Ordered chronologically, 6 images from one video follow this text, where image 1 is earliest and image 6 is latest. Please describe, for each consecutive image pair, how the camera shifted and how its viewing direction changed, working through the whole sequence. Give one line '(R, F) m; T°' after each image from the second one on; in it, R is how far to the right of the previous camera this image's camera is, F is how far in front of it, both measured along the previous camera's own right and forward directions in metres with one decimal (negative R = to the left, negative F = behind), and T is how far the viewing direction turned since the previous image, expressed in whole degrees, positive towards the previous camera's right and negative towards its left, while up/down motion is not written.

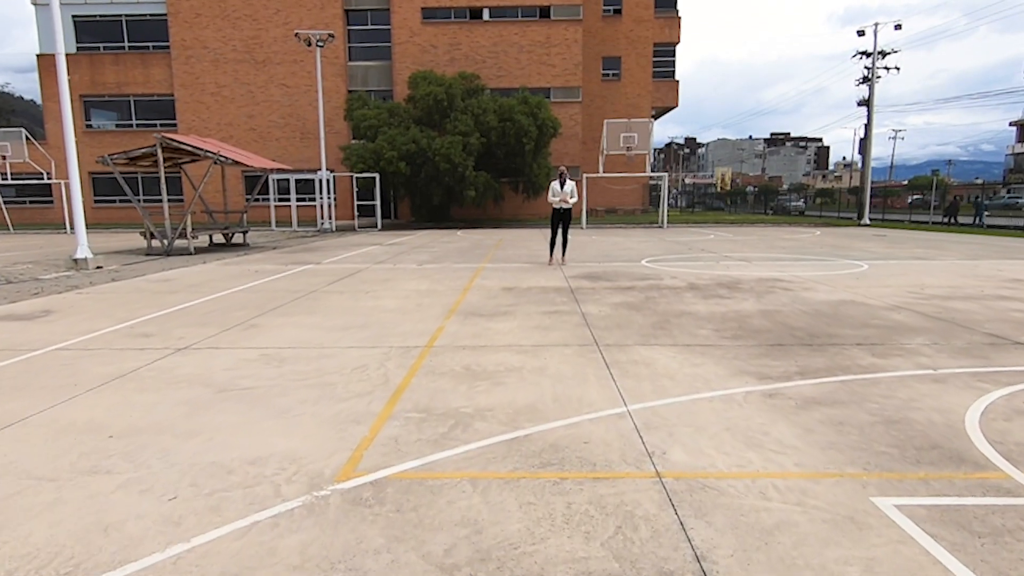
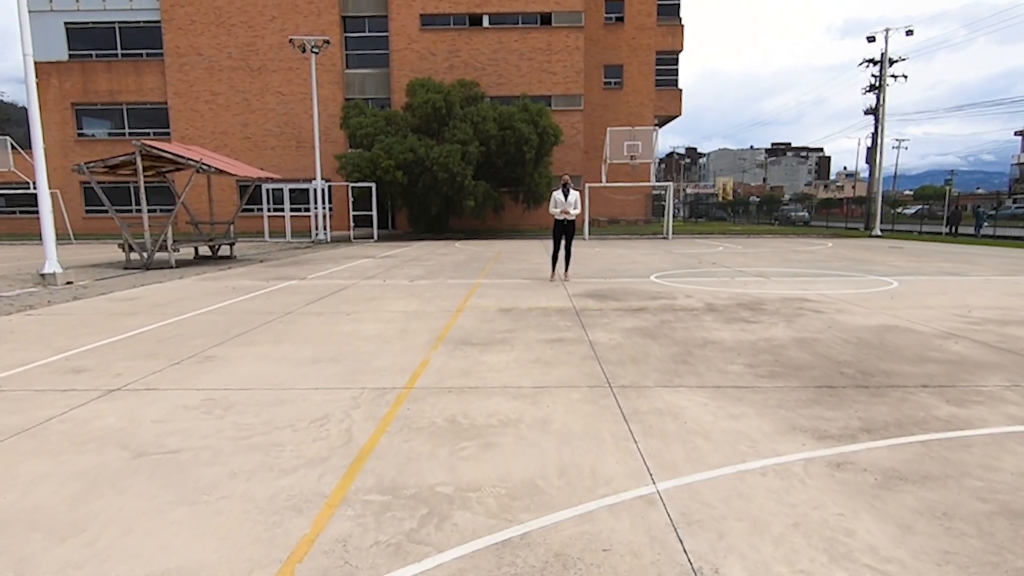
(0.0, +0.9) m; 0°
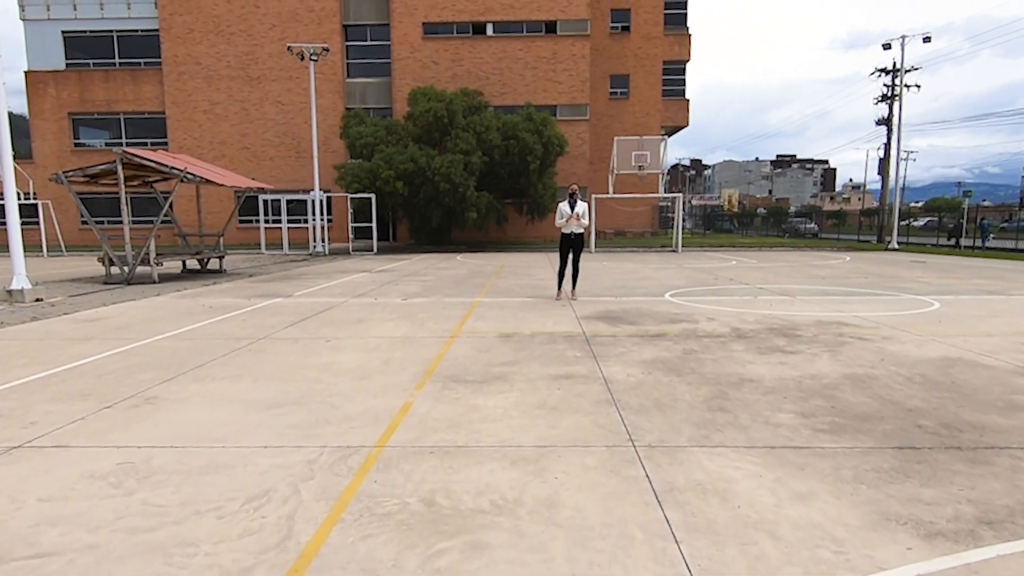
(0.0, +0.9) m; 0°
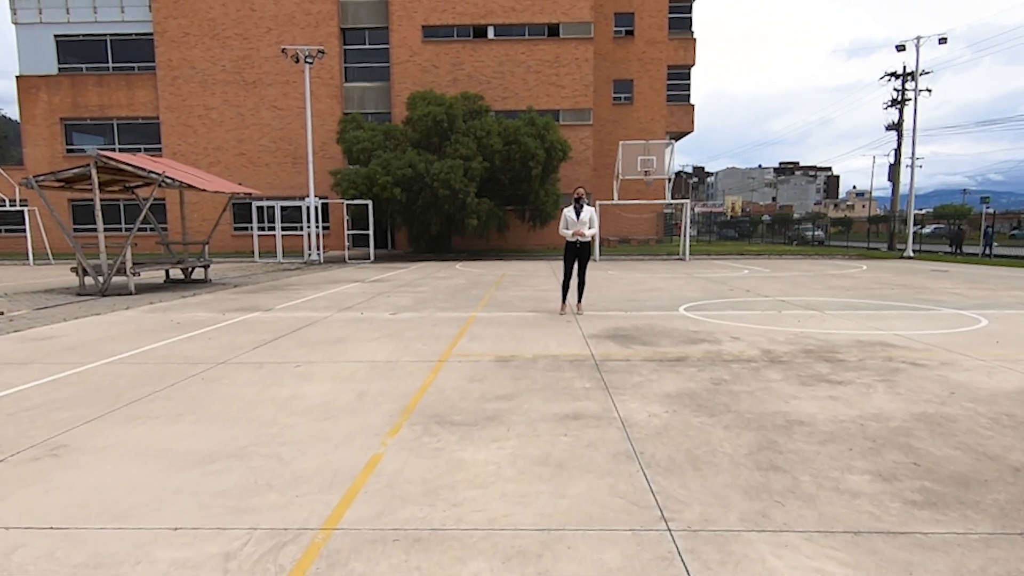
(0.0, +1.0) m; 0°
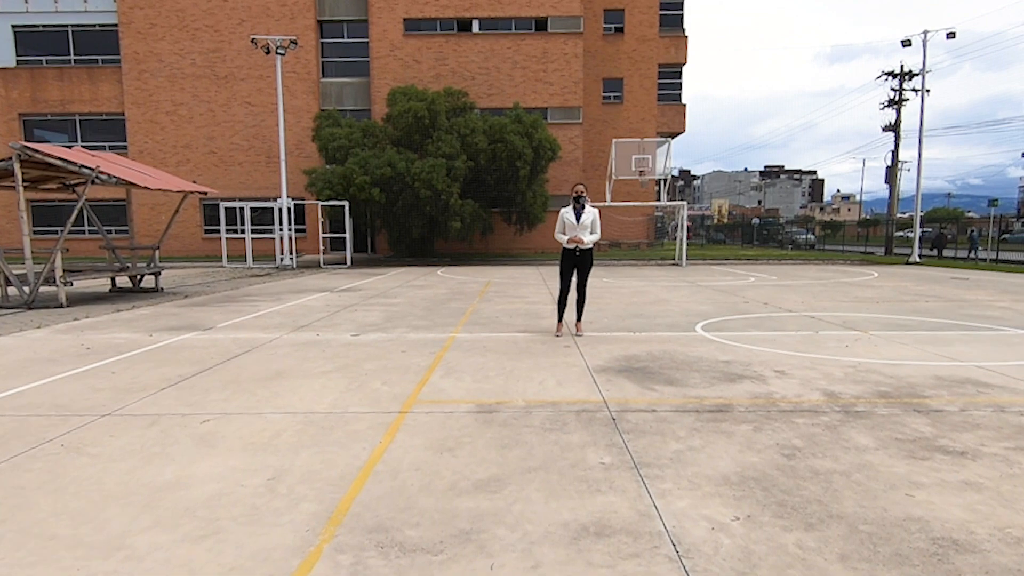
(0.0, +1.6) m; +1°
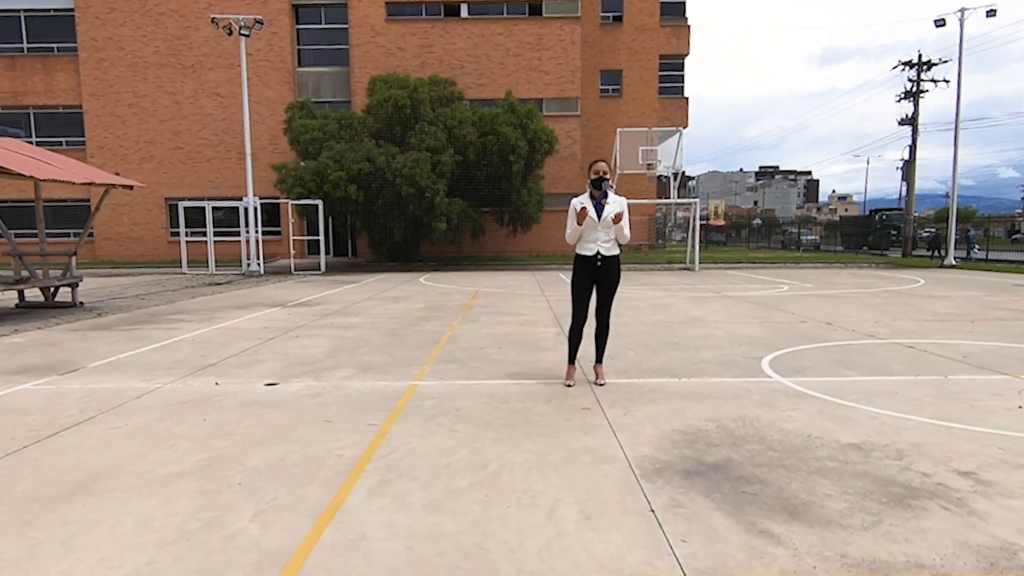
(0.0, +2.6) m; +1°
